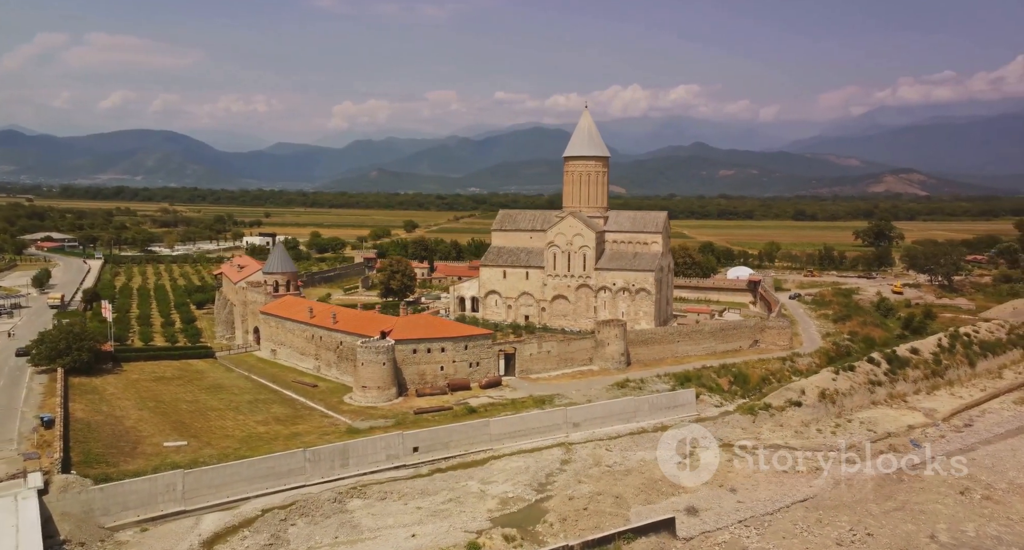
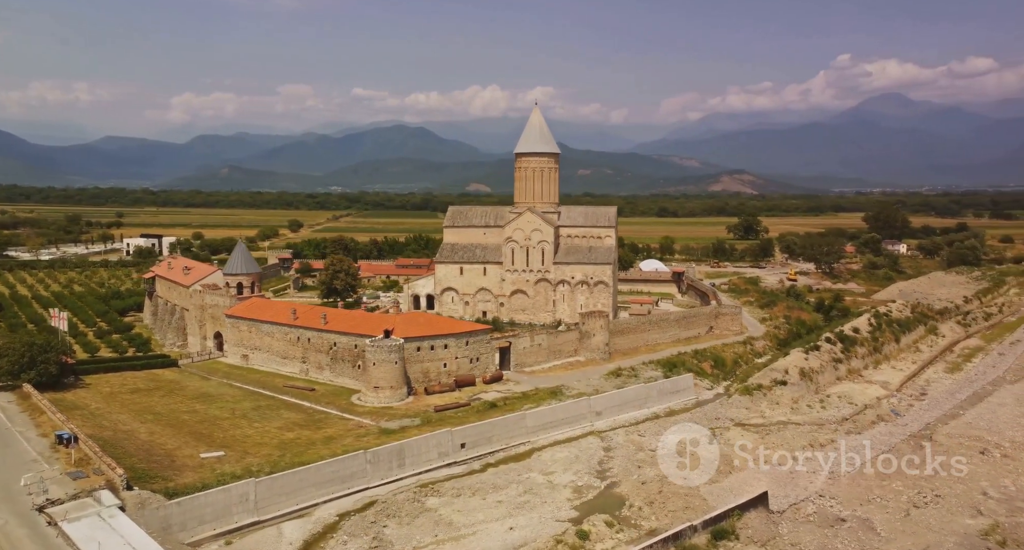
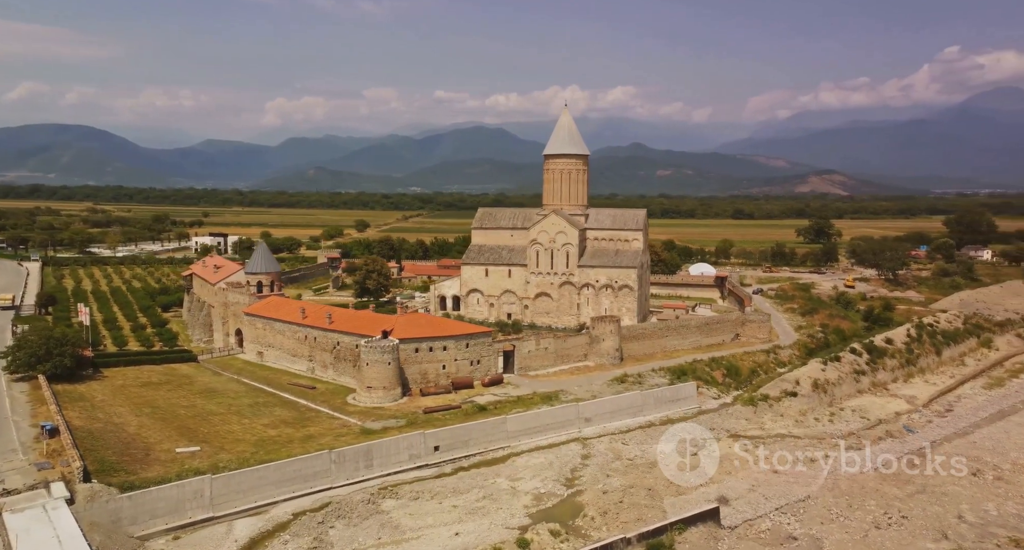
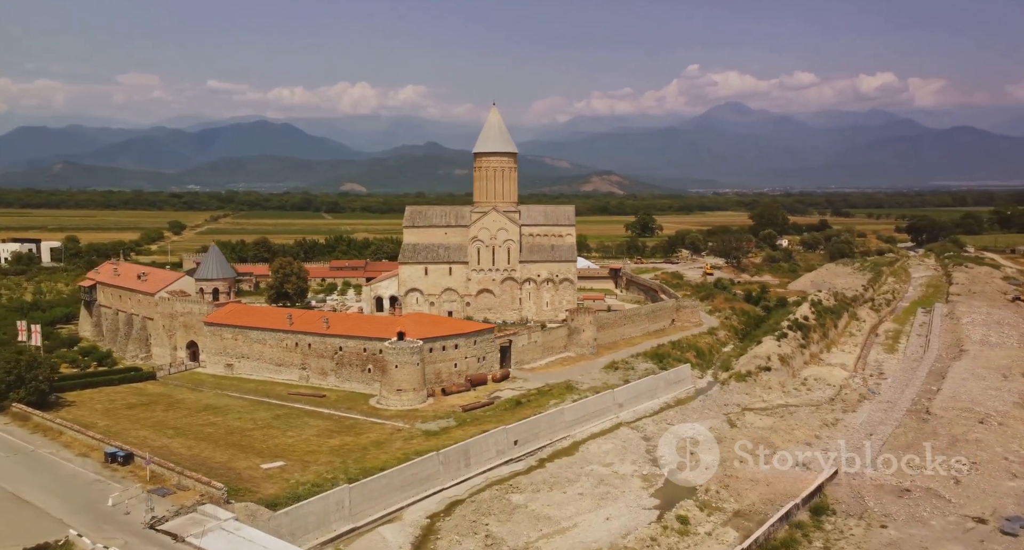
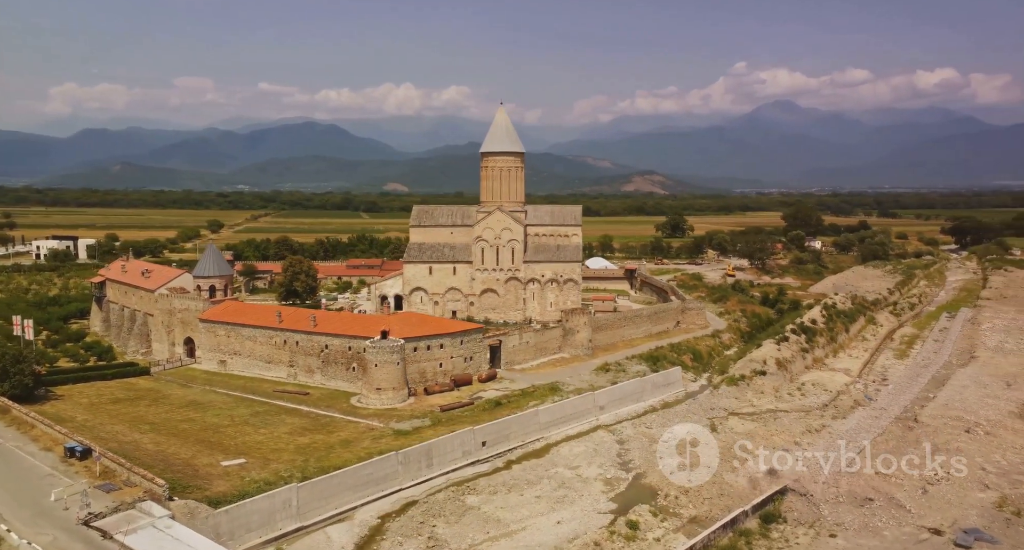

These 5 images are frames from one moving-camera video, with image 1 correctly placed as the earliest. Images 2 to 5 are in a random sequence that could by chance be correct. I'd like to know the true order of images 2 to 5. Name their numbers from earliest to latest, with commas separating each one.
3, 2, 5, 4
